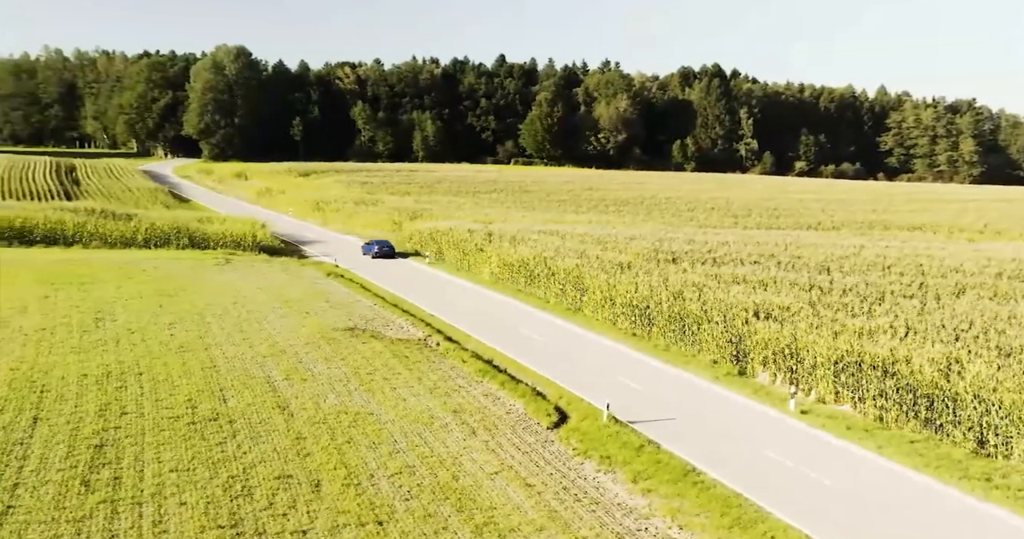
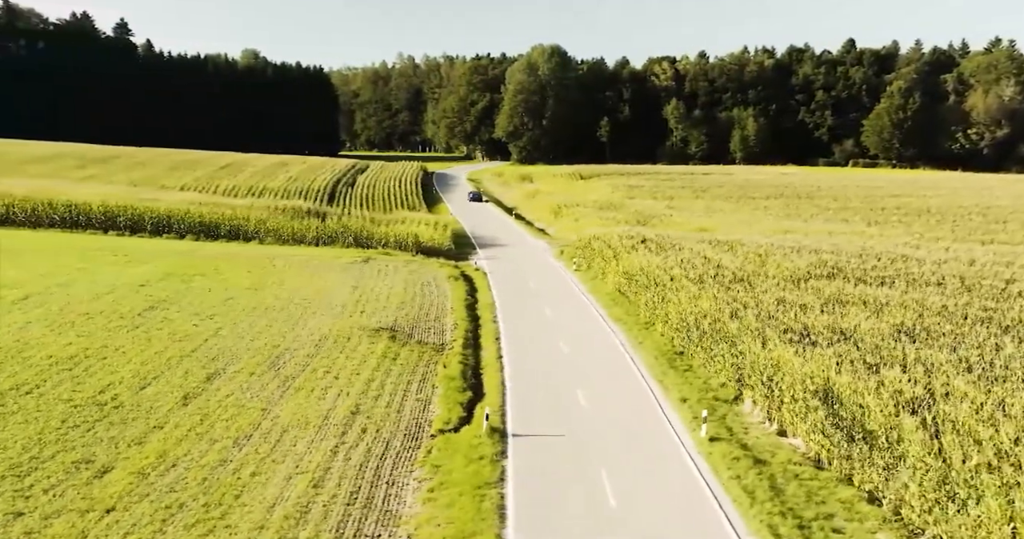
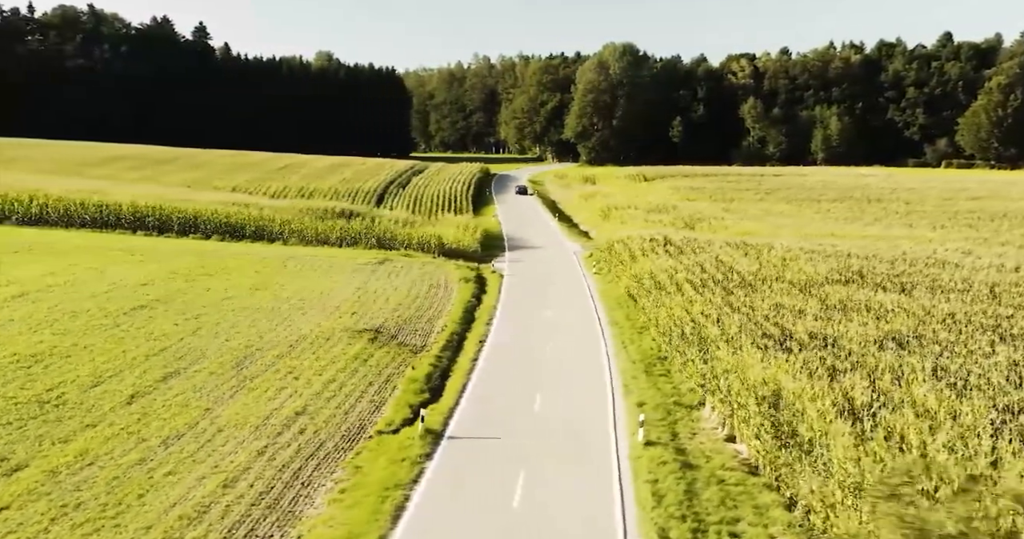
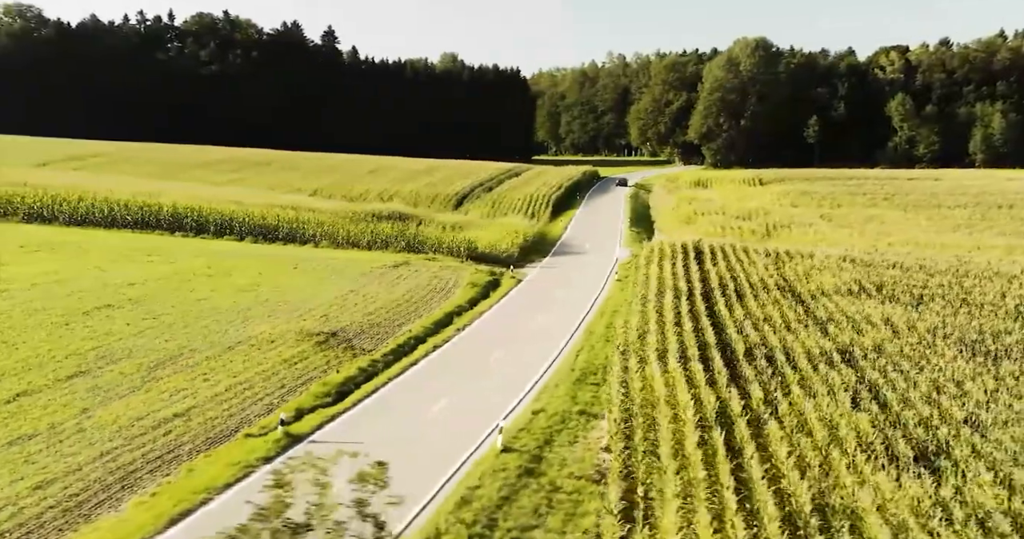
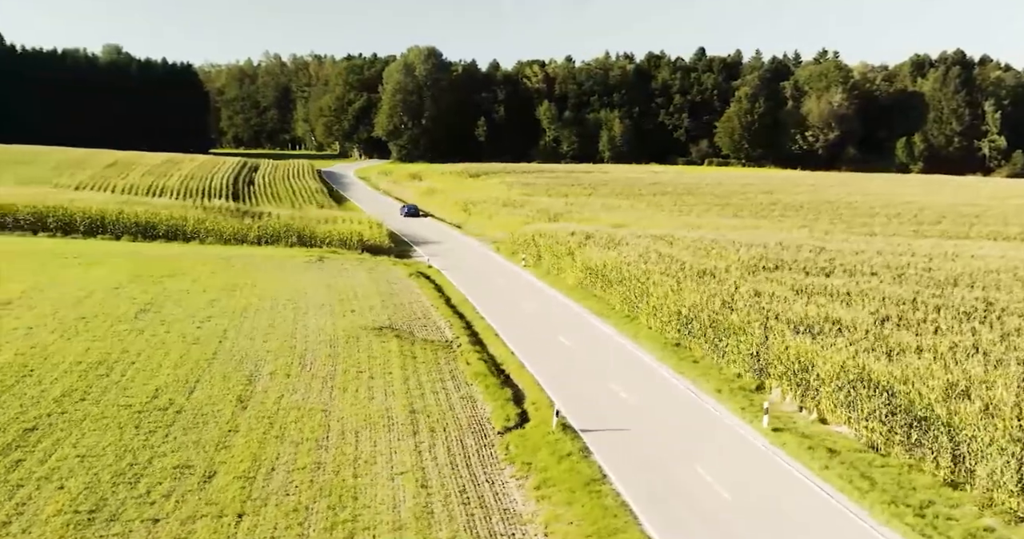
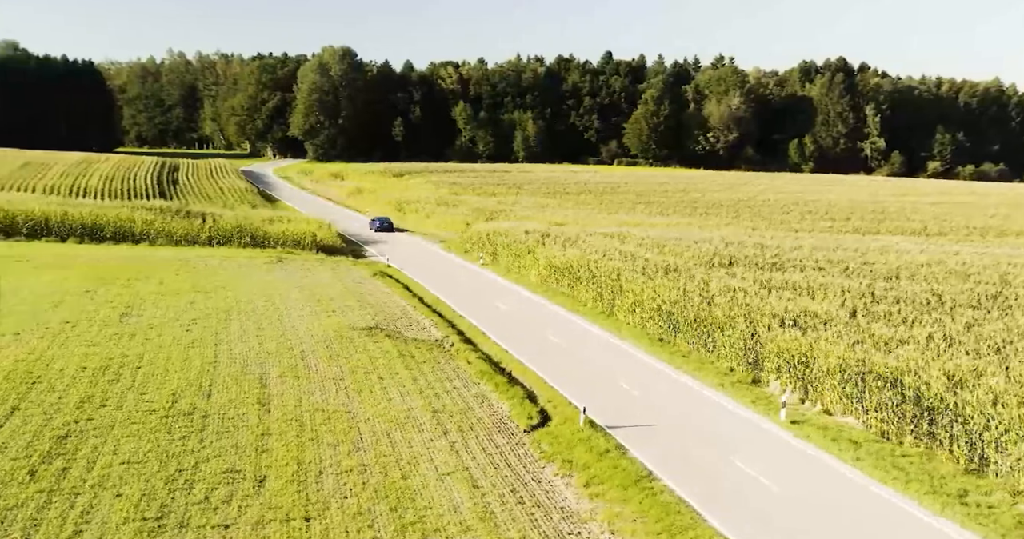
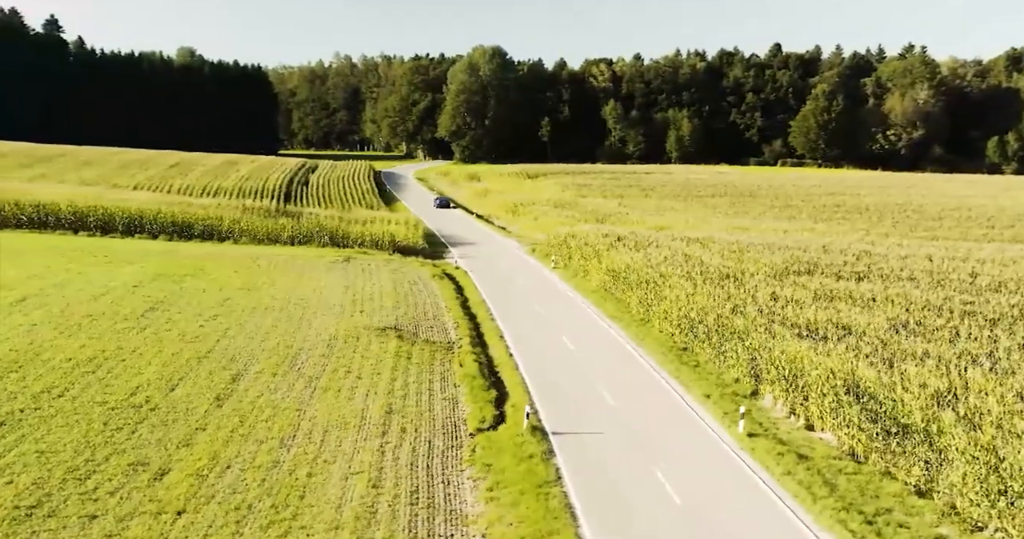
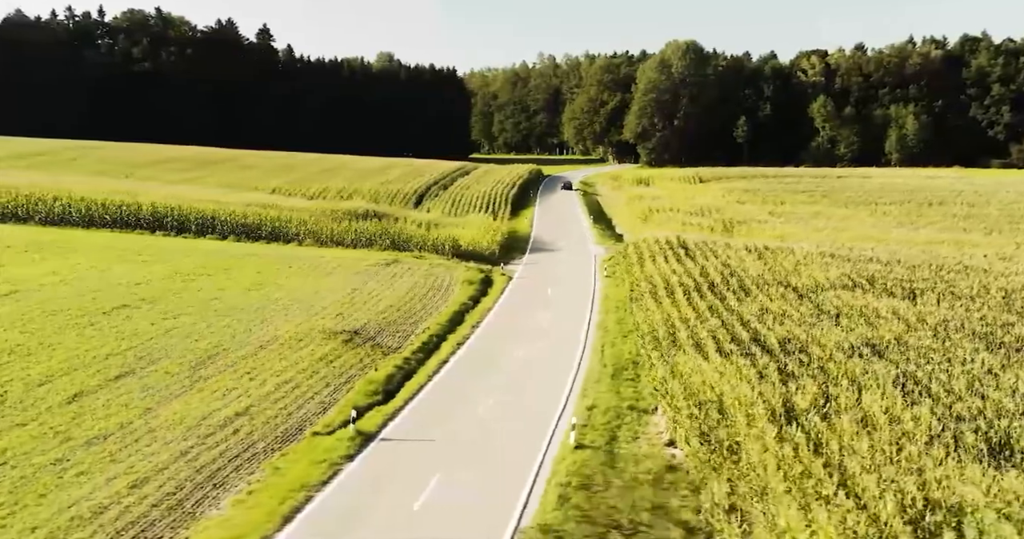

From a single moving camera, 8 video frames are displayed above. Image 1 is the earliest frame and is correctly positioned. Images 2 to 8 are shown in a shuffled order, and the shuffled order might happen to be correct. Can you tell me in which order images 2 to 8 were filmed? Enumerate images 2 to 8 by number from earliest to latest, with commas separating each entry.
6, 5, 7, 2, 3, 8, 4
